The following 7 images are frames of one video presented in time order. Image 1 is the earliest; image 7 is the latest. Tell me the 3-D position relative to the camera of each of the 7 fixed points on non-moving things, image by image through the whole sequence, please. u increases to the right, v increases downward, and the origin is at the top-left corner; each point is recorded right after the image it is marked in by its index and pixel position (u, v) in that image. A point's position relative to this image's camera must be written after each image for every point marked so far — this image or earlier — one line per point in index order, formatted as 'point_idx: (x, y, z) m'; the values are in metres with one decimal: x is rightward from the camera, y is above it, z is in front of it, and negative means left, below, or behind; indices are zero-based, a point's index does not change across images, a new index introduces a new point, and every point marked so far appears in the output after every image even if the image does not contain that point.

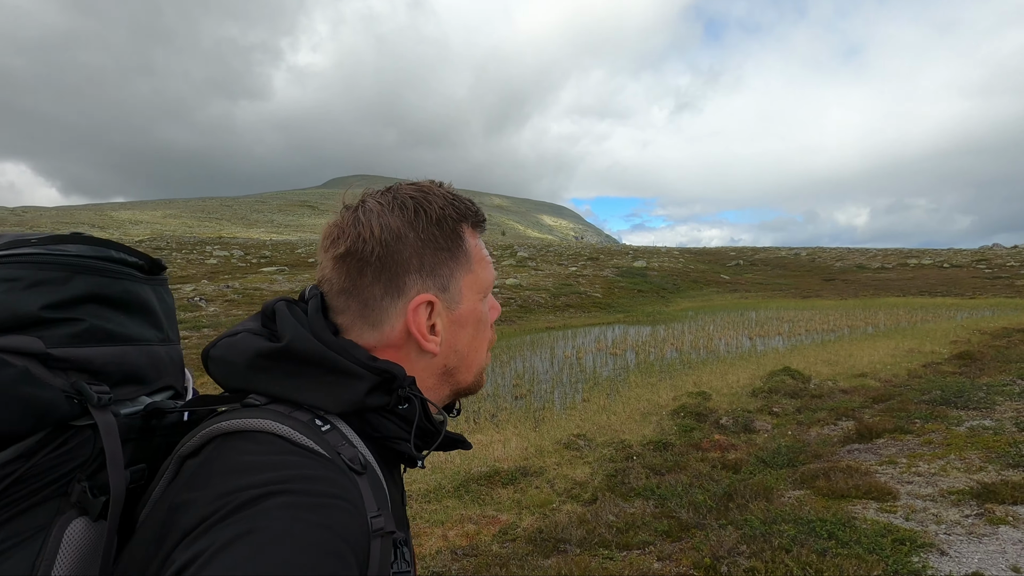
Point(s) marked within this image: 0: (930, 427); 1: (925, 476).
0: (+9.4, -3.1, +12.0) m
1: (+7.0, -3.2, +9.0) m
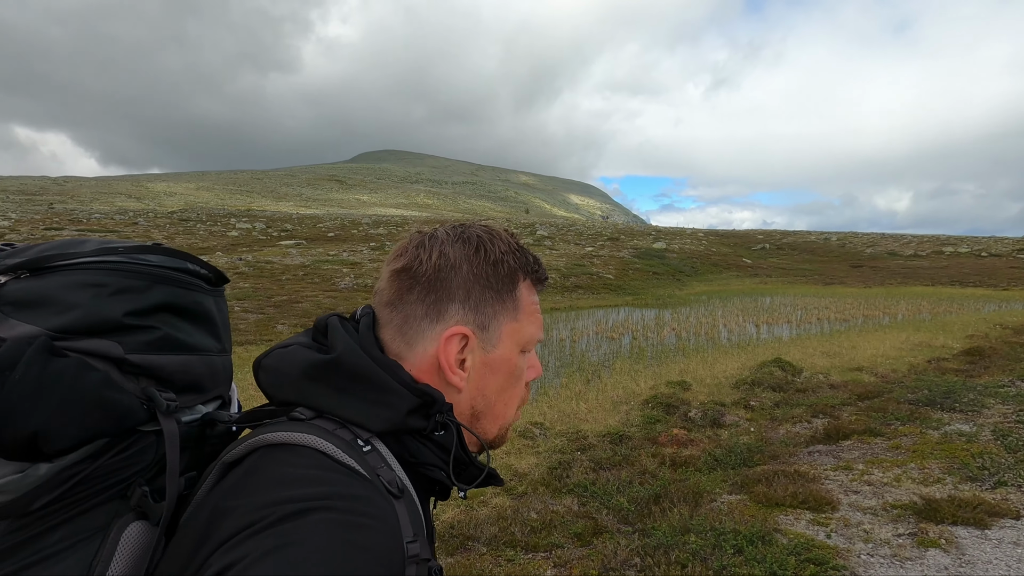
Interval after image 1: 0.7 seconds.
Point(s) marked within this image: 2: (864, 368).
0: (+8.2, -3.0, +11.2) m
1: (+5.7, -3.1, +8.4) m
2: (+12.9, -3.0, +19.7) m
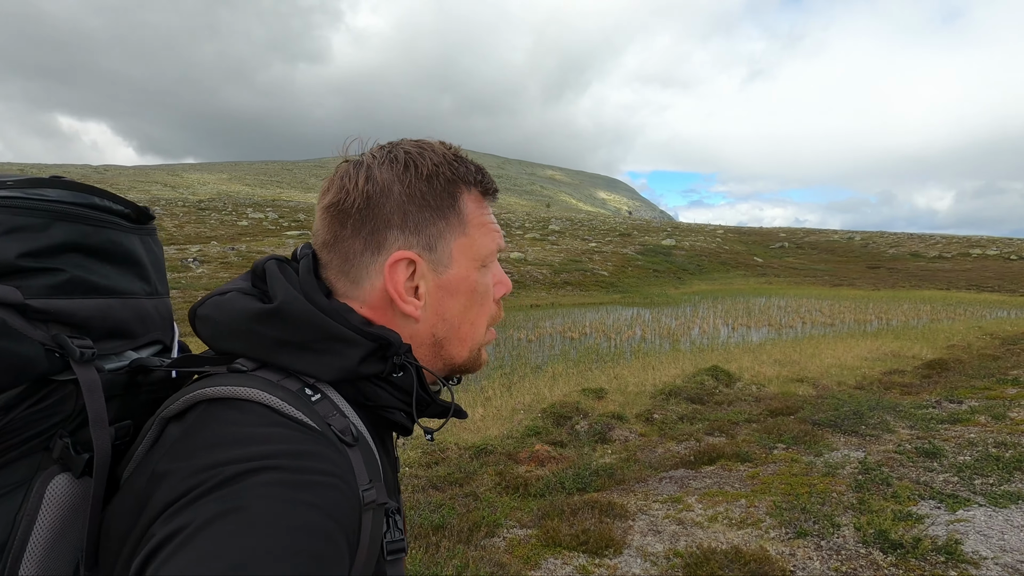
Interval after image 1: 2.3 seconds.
0: (+5.0, -3.2, +10.0) m
1: (+2.4, -3.3, +7.3) m
2: (+10.1, -3.2, +18.3) m
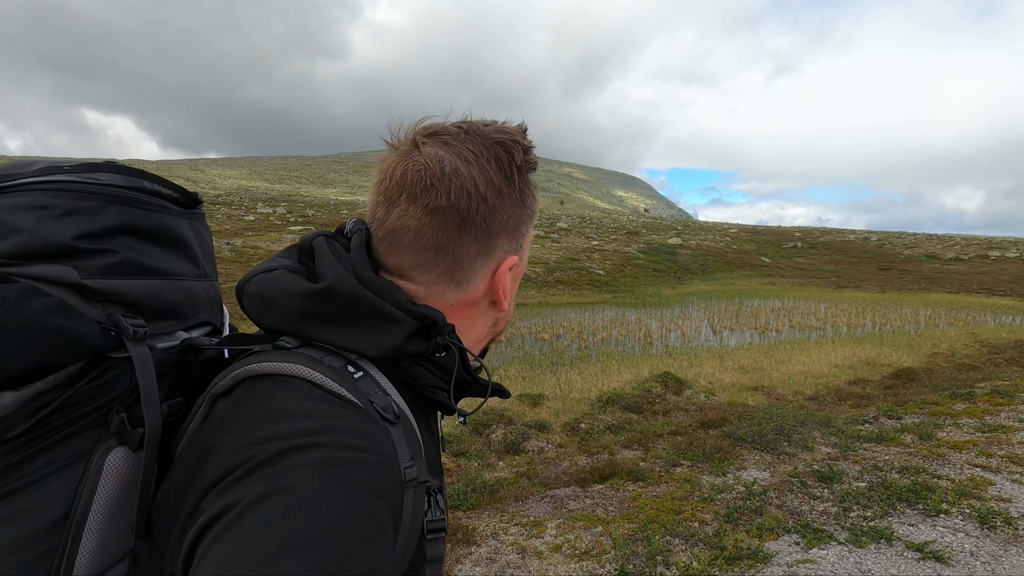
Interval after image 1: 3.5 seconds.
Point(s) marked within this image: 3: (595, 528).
0: (+2.9, -3.3, +9.4) m
1: (+0.2, -3.4, +6.8) m
2: (+8.2, -3.3, +17.5) m
3: (+1.1, -3.3, +7.2) m
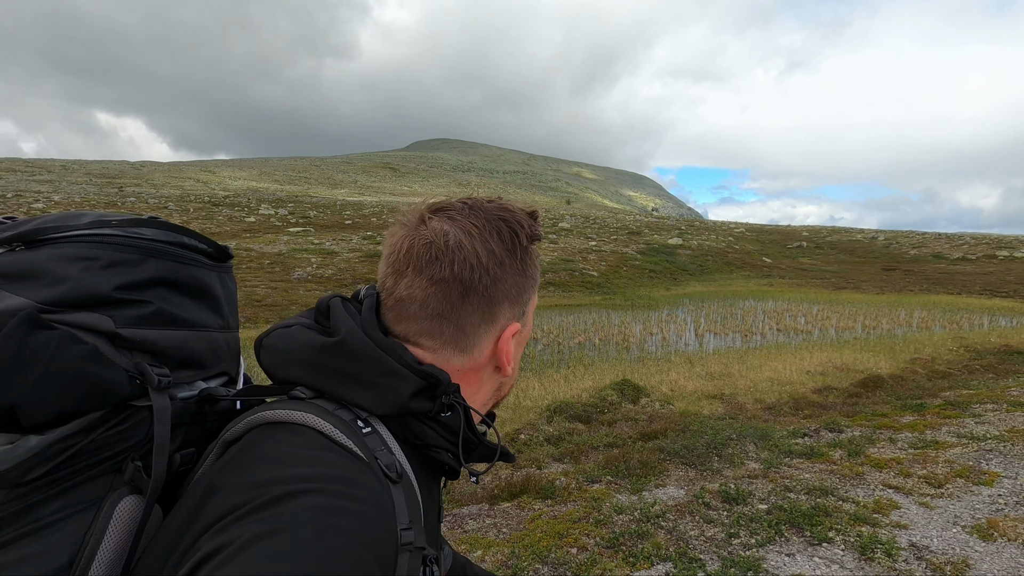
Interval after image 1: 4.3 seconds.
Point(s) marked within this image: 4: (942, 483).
0: (+1.3, -3.5, +9.1) m
1: (-1.5, -3.6, +6.5) m
2: (+6.8, -3.5, +17.1) m
3: (-0.5, -3.5, +7.0) m
4: (+6.4, -2.9, +7.9) m
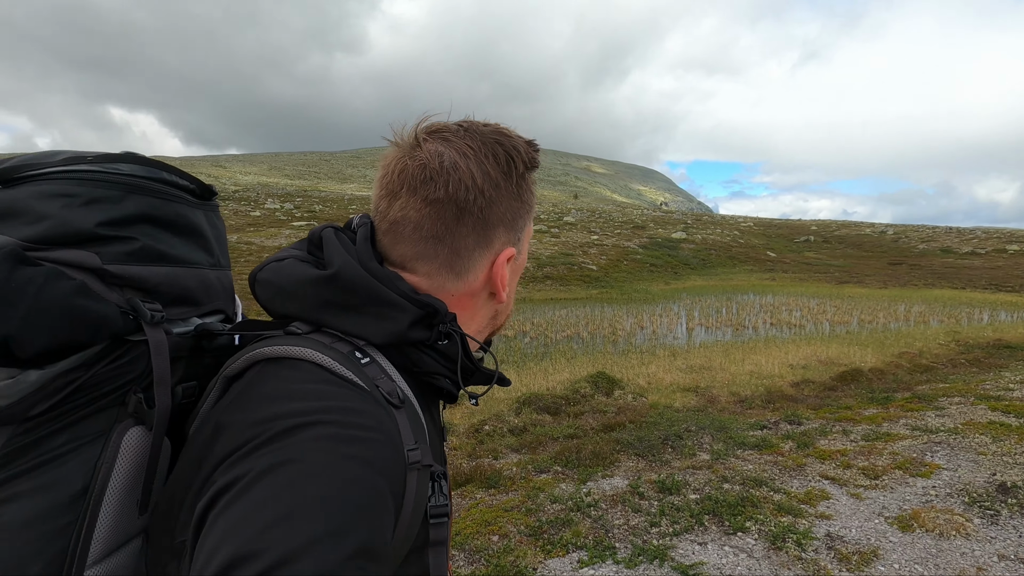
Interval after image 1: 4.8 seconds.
0: (+0.4, -3.3, +9.1) m
1: (-2.5, -3.4, +6.6) m
2: (+6.0, -3.2, +17.0) m
3: (-1.5, -3.3, +7.0) m
4: (+5.4, -2.7, +7.8) m
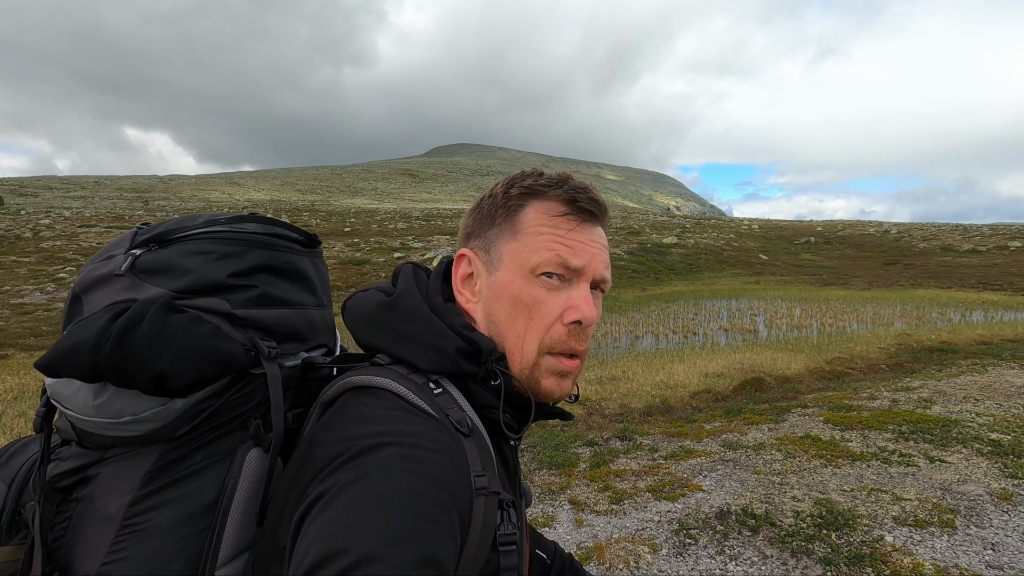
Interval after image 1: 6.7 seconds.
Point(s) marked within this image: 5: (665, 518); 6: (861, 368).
0: (-3.4, -3.6, +8.8) m
1: (-6.3, -3.8, +6.3) m
2: (+2.4, -3.5, +16.6) m
3: (-5.3, -3.6, +6.7) m
4: (+1.6, -2.9, +7.4) m
5: (+1.9, -2.9, +6.7) m
6: (+12.9, -3.0, +19.7) m
